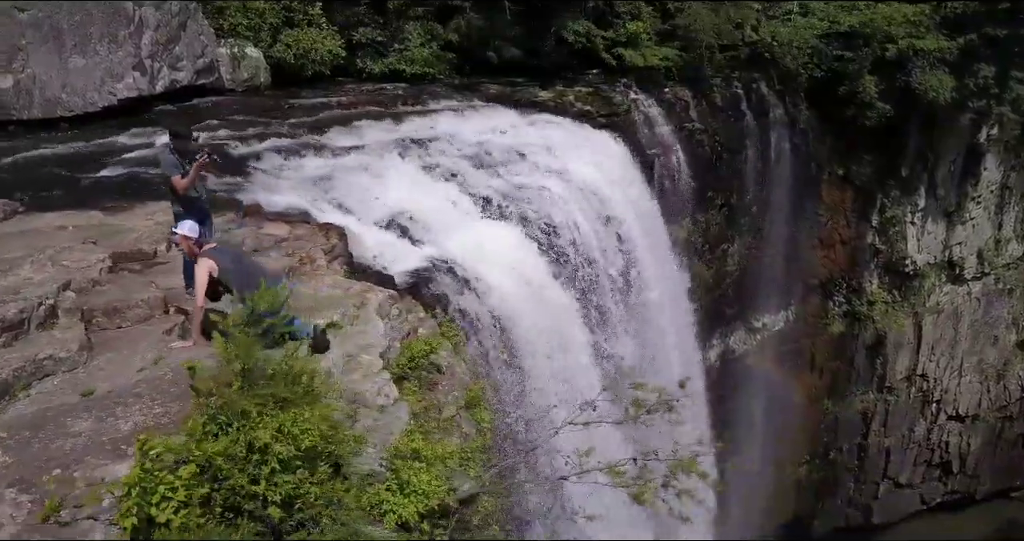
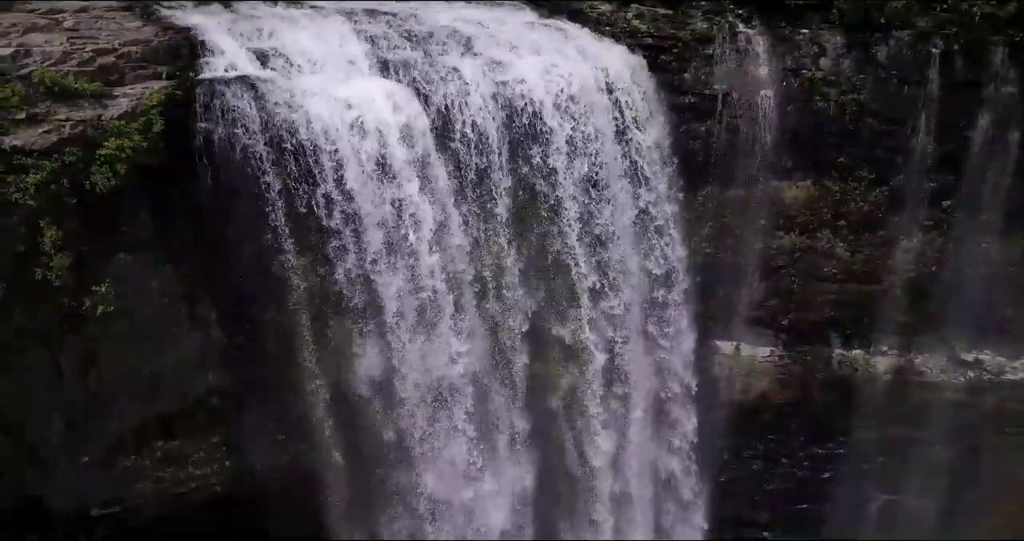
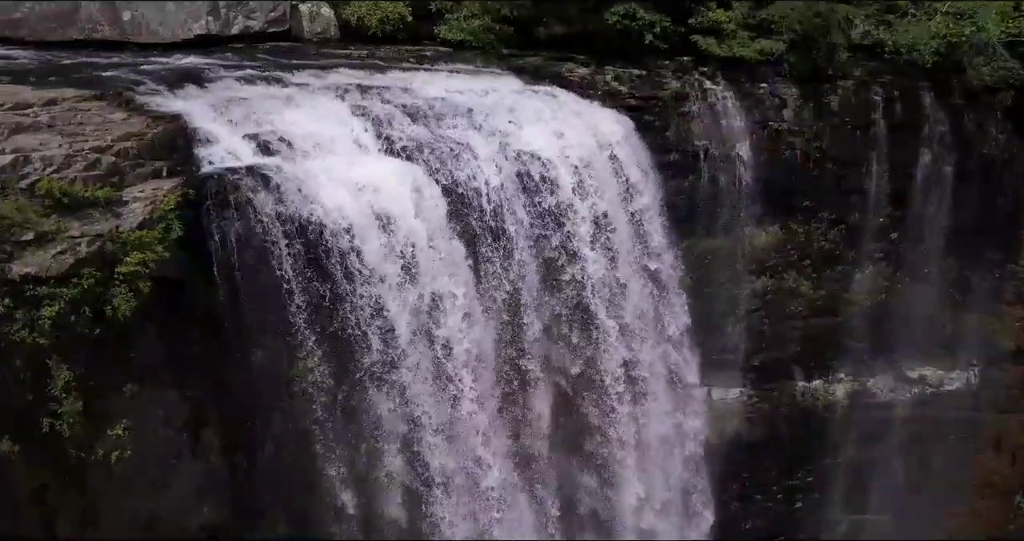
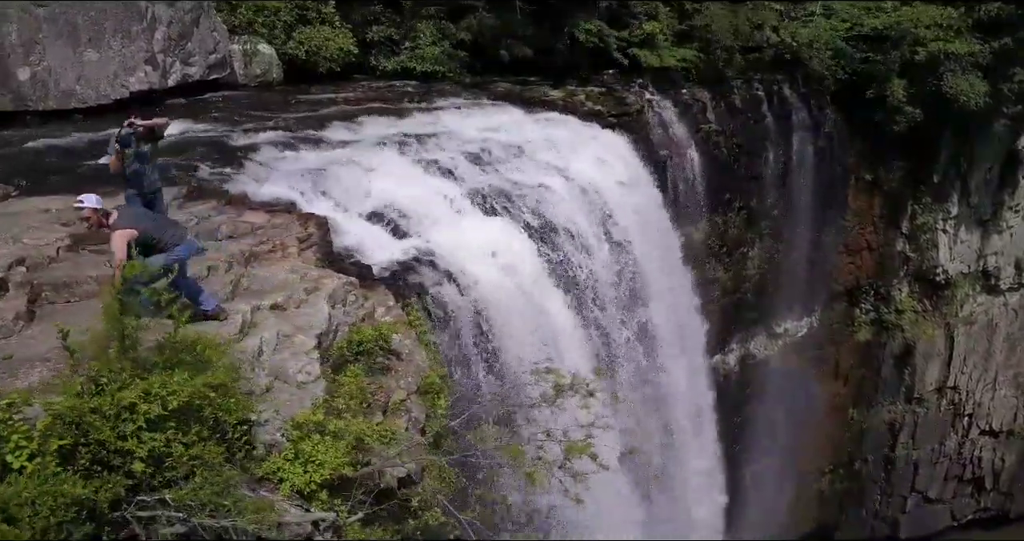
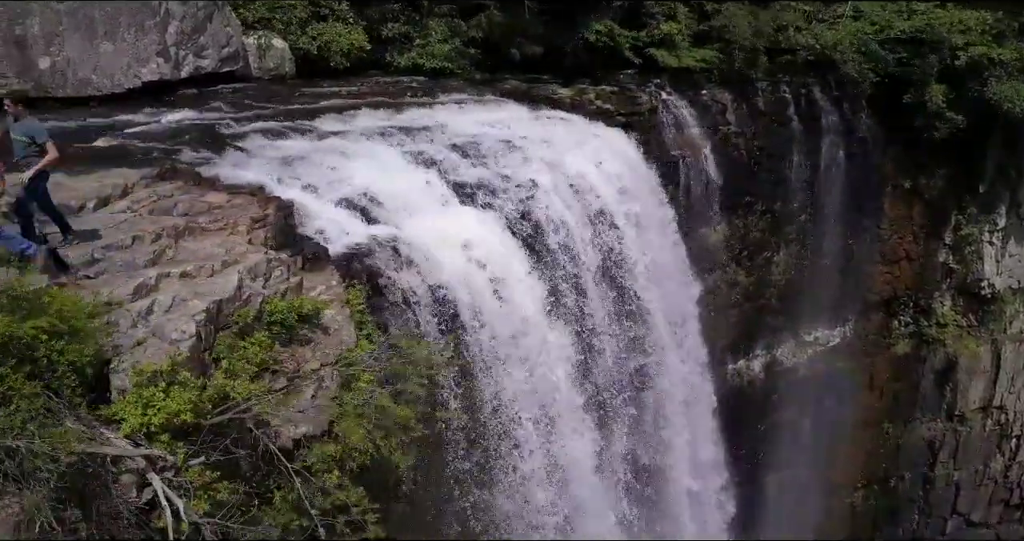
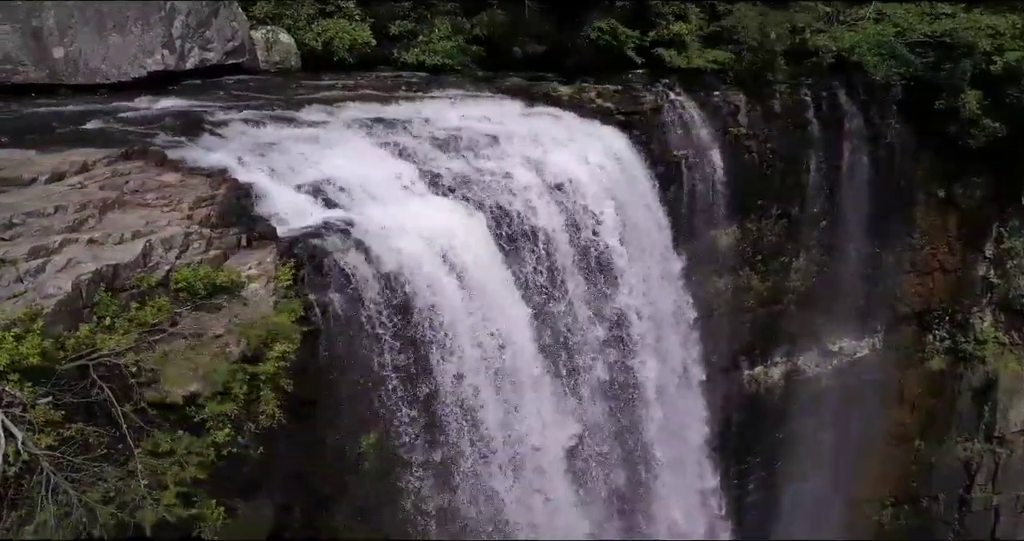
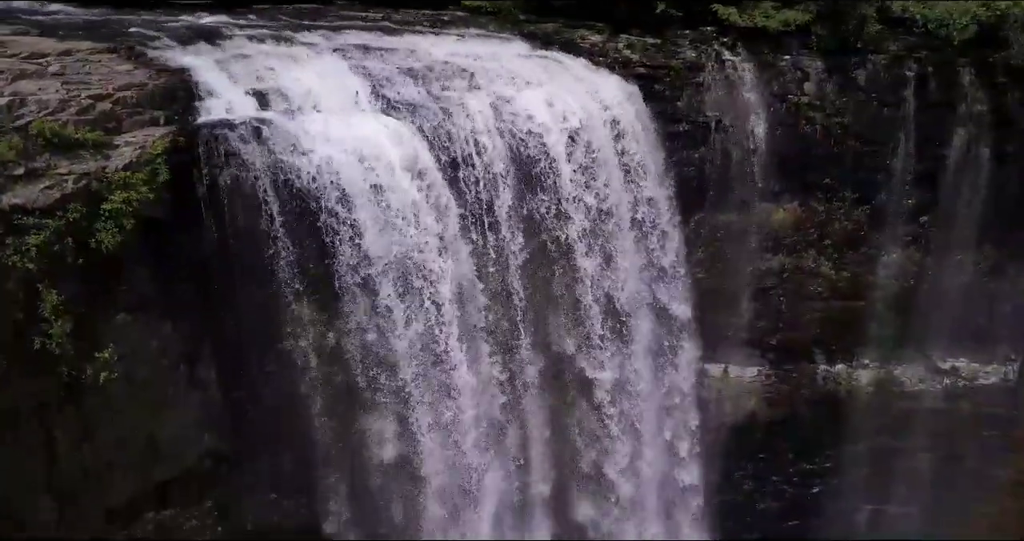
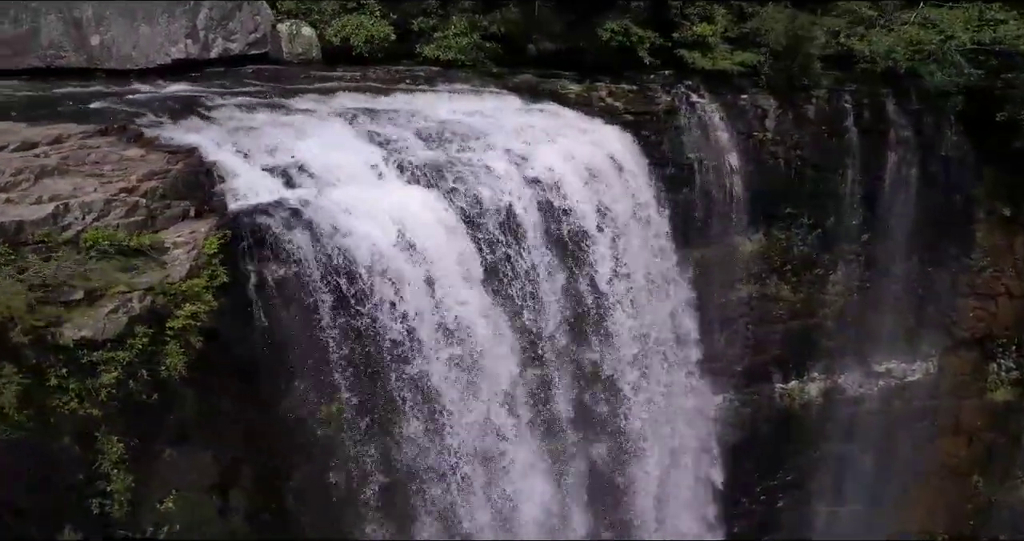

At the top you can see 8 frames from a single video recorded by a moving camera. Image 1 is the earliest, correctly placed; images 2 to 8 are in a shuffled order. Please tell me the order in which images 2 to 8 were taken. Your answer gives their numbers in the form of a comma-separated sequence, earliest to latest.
4, 5, 6, 8, 3, 7, 2
